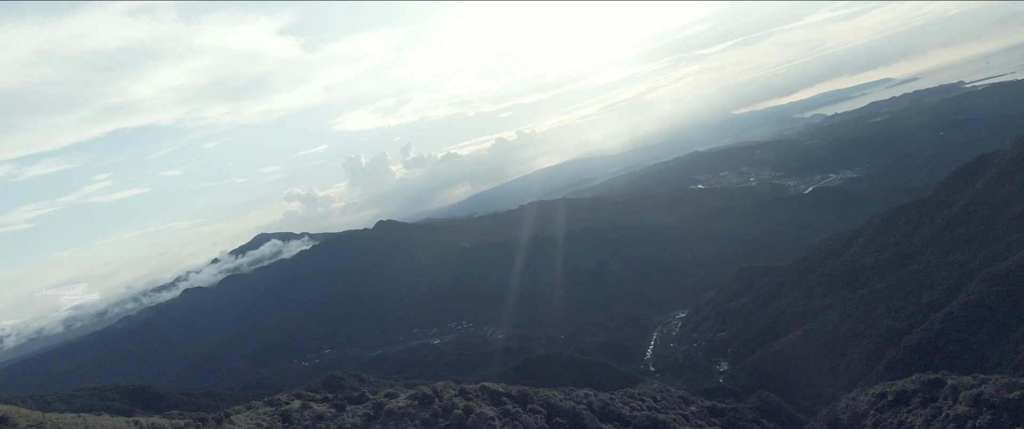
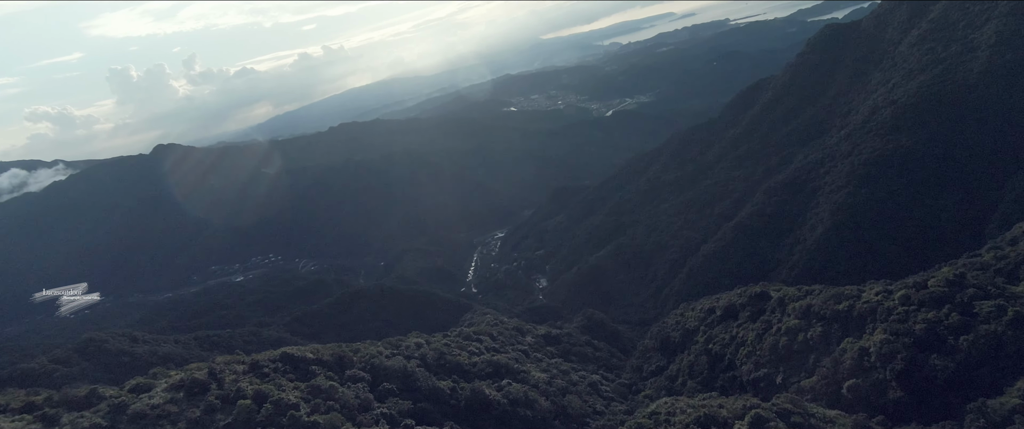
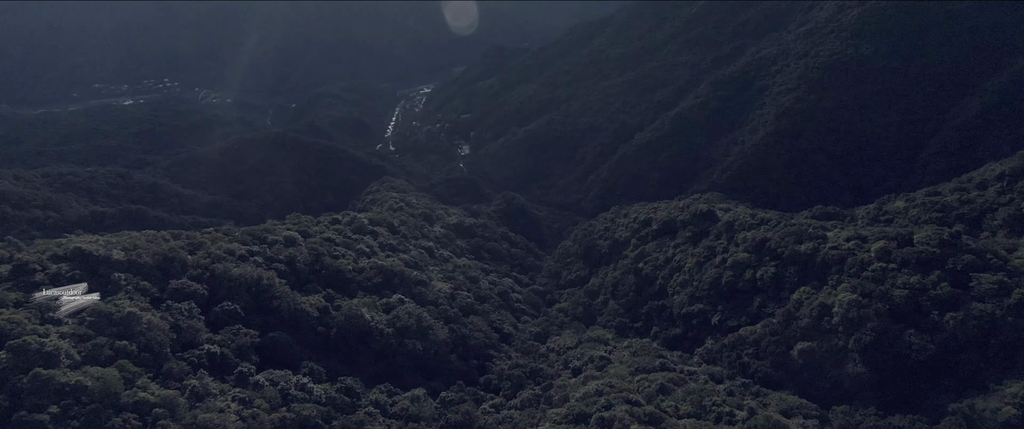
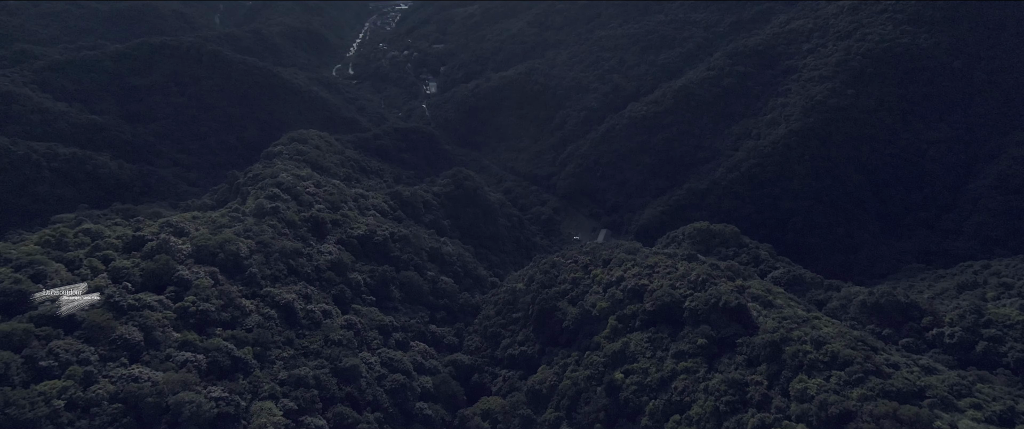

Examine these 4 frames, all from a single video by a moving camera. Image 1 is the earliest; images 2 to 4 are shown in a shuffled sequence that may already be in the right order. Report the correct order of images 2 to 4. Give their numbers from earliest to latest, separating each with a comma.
2, 3, 4
